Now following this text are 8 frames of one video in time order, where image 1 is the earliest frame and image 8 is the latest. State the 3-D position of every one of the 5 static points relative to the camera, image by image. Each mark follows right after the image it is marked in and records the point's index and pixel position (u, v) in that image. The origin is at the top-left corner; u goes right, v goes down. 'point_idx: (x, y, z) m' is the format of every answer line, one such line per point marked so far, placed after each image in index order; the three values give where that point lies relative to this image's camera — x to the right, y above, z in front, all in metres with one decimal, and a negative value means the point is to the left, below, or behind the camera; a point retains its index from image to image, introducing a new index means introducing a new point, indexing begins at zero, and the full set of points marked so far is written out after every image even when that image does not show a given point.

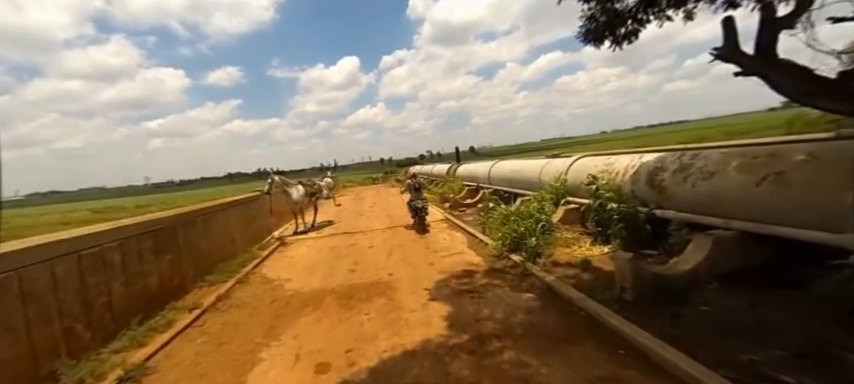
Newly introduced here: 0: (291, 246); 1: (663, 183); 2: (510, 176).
0: (-3.6, -1.4, +9.4) m
1: (+3.5, +0.1, +5.3) m
2: (+2.5, +0.5, +11.0) m
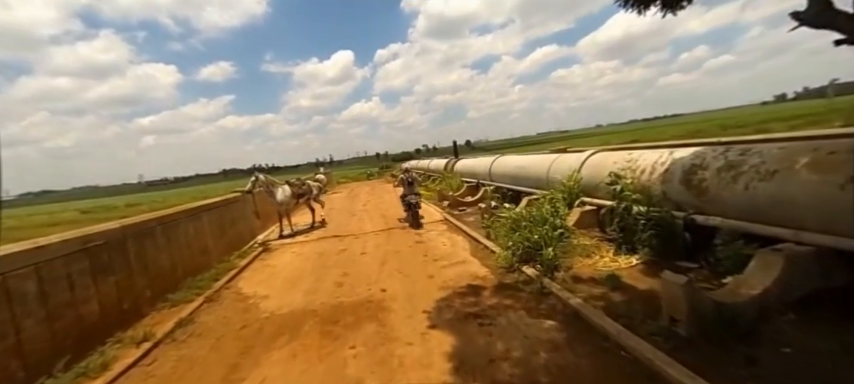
0: (-3.6, -1.5, +8.6) m
1: (+3.4, +0.1, +4.4) m
2: (+2.5, +0.5, +10.1) m
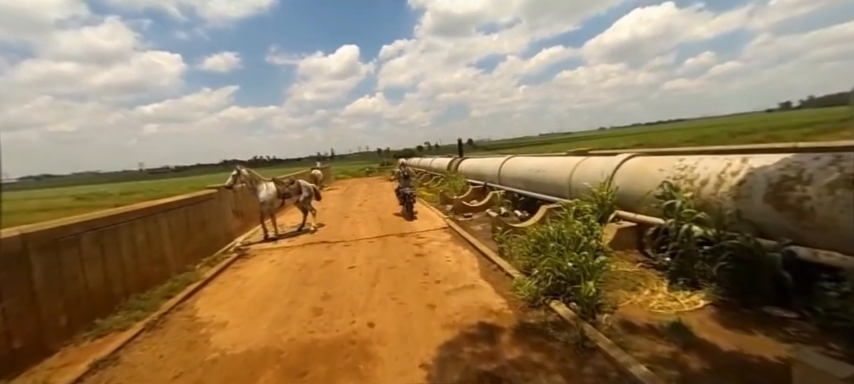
0: (-3.6, -1.4, +7.4) m
1: (+3.5, -0.1, +3.3) m
2: (+2.5, +0.4, +8.9) m
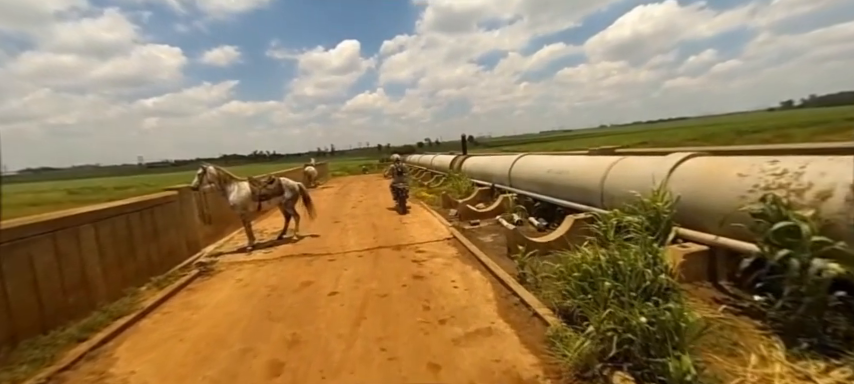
0: (-3.6, -1.5, +6.1) m
1: (+3.5, -0.3, +1.9) m
2: (+2.6, +0.3, +7.6) m
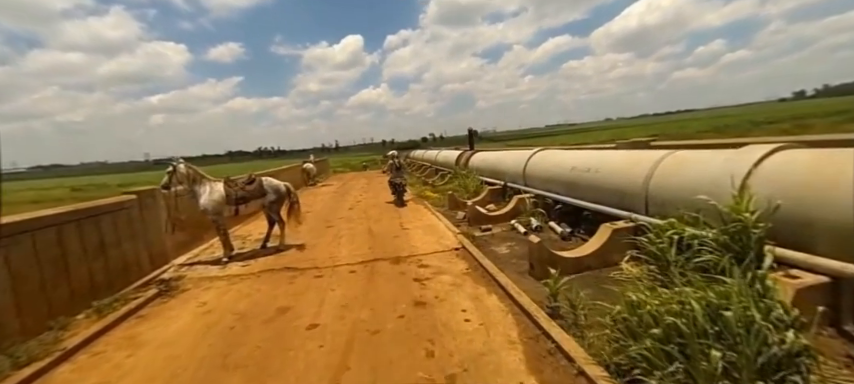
0: (-3.5, -1.6, +5.0) m
1: (+3.5, -0.4, +0.8) m
2: (+2.6, +0.2, +6.5) m
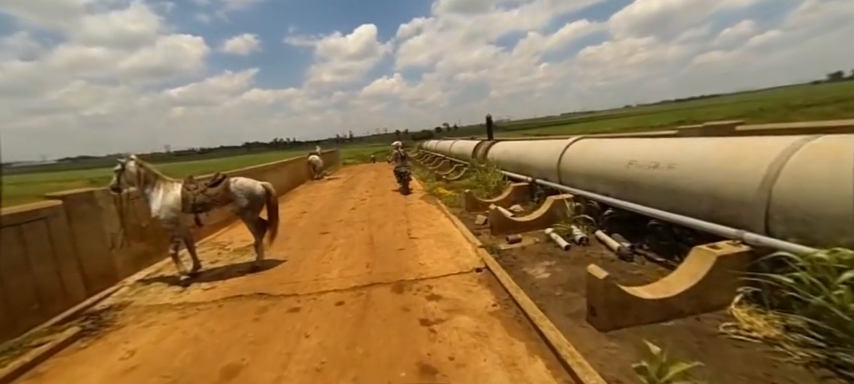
0: (-3.4, -1.7, +3.7) m
1: (+3.4, -0.6, -0.9) m
2: (+2.8, +0.2, +4.8) m
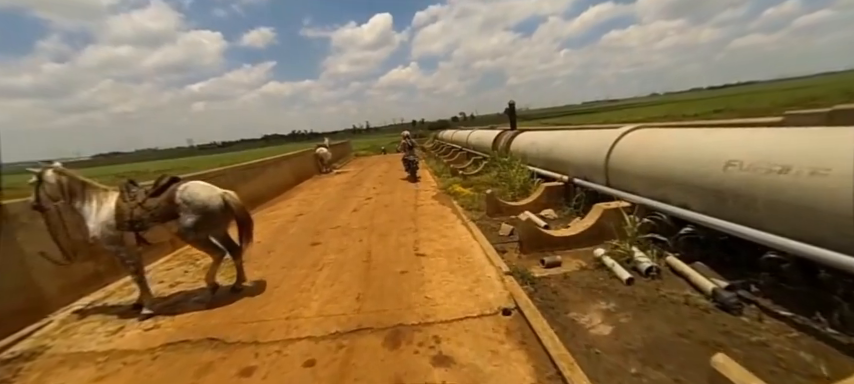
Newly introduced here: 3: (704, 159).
0: (-3.4, -1.8, +2.5) m
1: (+3.2, -0.8, -2.4) m
2: (+2.8, +0.1, +3.3) m
3: (+2.9, +0.4, +3.8) m
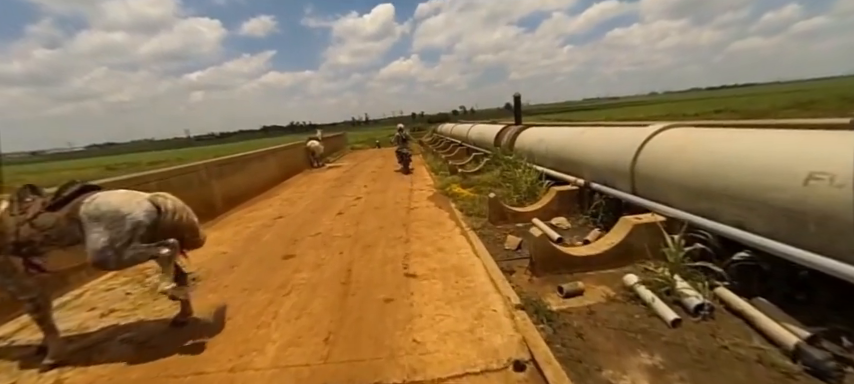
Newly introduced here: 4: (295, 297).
0: (-3.5, -1.9, +1.7) m
1: (+3.2, -1.1, -3.2) m
2: (+2.8, -0.1, +2.5) m
3: (+2.8, +0.2, +3.0) m
4: (-1.5, -1.2, +4.0) m
